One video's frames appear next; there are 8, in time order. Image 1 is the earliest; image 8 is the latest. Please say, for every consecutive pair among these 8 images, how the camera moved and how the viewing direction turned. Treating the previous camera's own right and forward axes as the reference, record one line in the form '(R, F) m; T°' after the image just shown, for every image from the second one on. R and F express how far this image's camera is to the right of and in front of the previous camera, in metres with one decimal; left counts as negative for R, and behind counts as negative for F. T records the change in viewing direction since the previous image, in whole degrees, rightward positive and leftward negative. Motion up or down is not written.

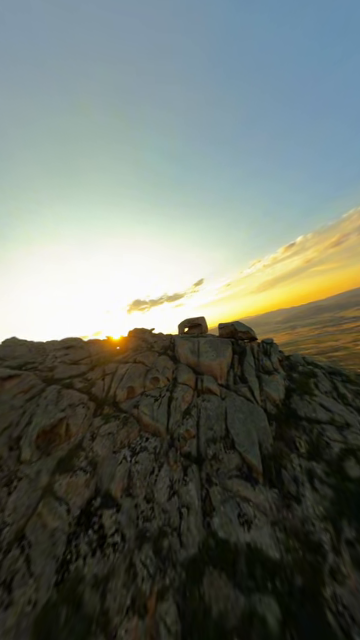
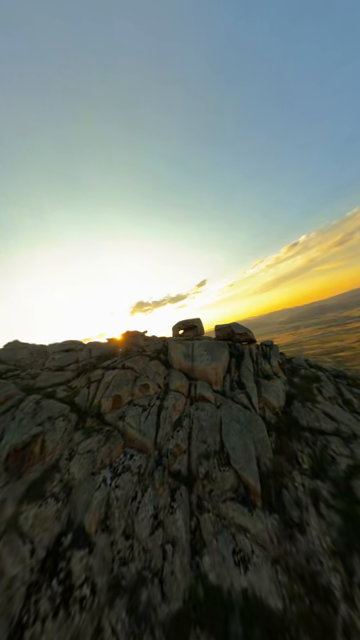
(+0.9, +1.7) m; 0°
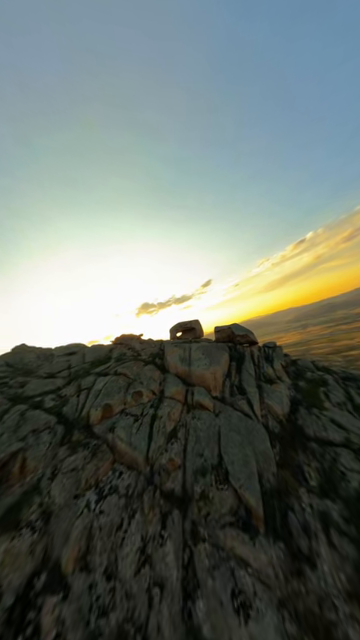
(+0.7, +1.4) m; 0°
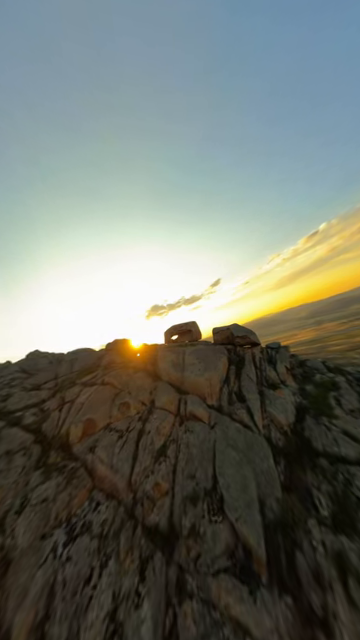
(+1.4, +1.9) m; -1°
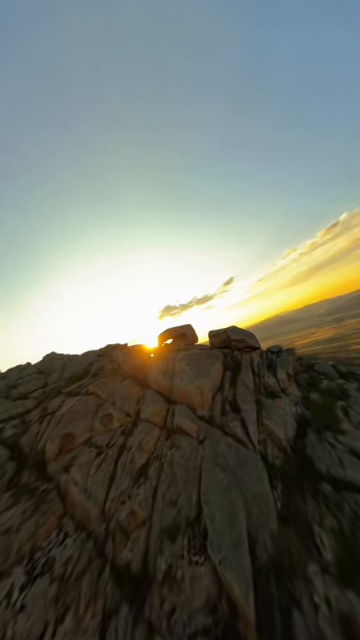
(+1.7, +1.5) m; -2°
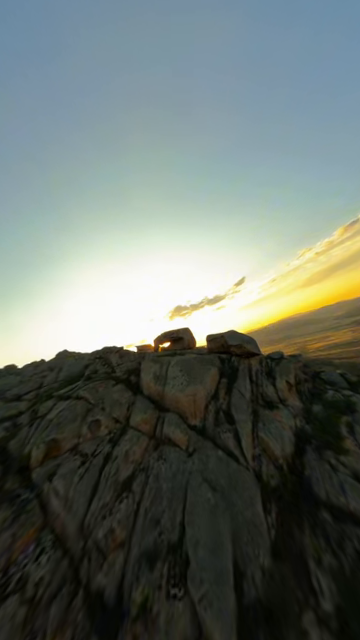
(+1.3, +0.8) m; -3°
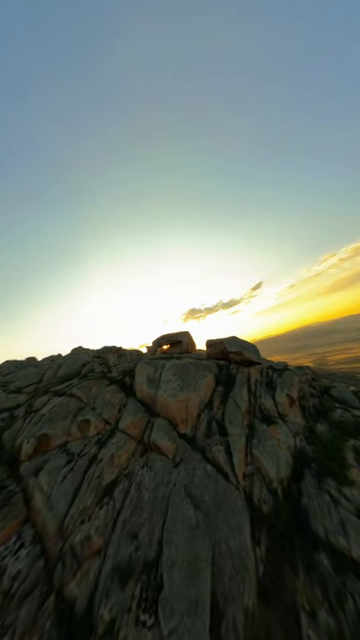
(+1.3, +0.7) m; -4°
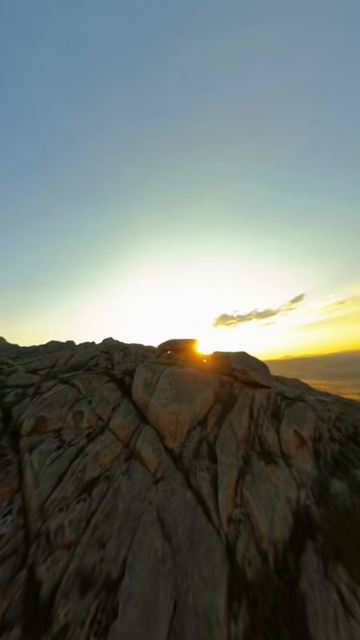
(+1.8, +1.1) m; -9°
